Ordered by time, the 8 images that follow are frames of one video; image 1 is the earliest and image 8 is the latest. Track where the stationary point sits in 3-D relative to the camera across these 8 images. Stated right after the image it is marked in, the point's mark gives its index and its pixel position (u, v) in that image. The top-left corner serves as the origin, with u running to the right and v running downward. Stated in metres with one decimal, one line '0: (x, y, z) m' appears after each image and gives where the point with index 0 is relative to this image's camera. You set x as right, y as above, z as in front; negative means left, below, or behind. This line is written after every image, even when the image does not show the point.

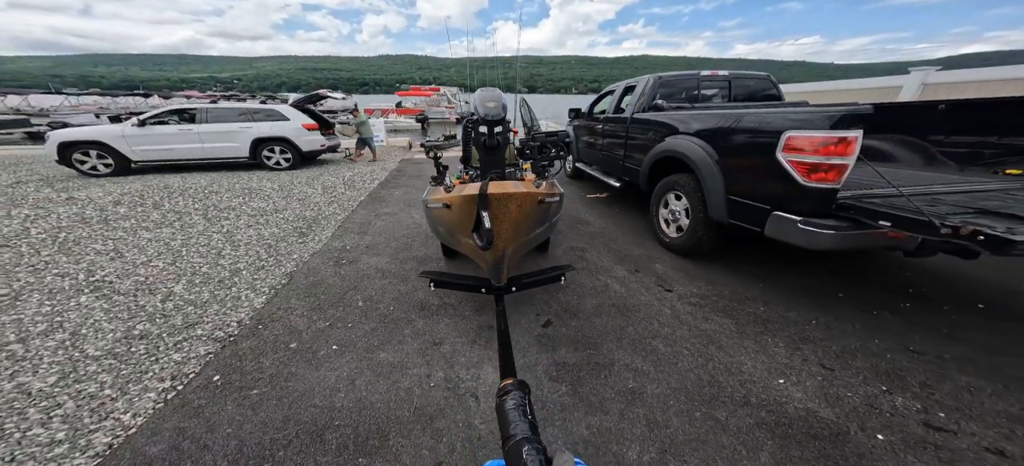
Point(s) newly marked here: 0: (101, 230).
0: (-4.8, 0.0, +3.7) m
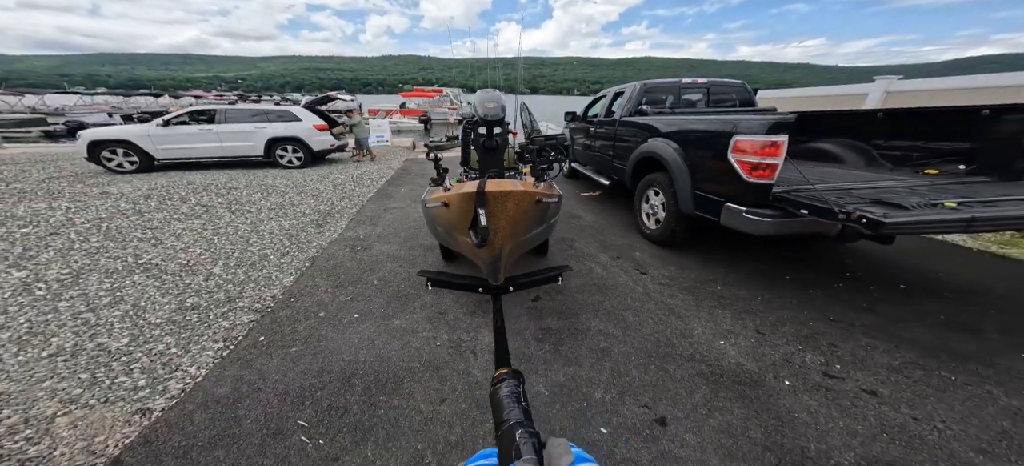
0: (-4.8, +0.2, +4.1) m
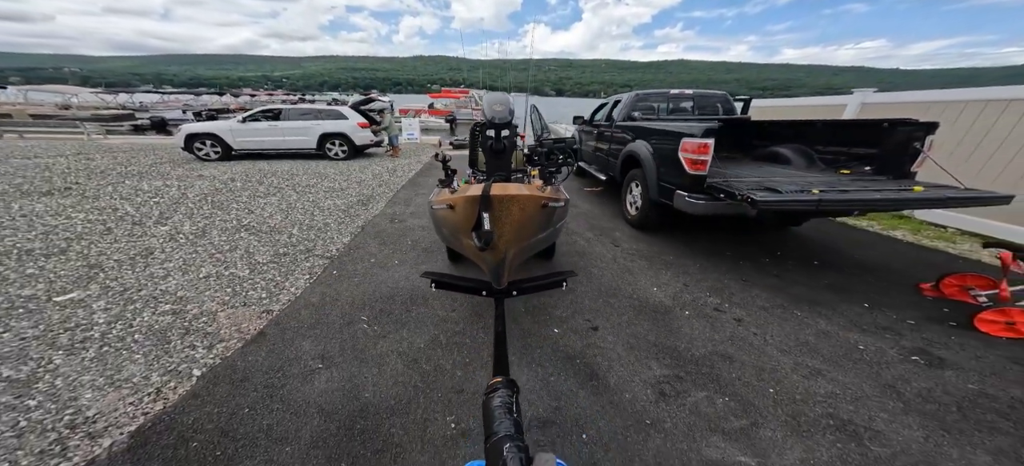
0: (-4.7, +0.6, +5.4) m
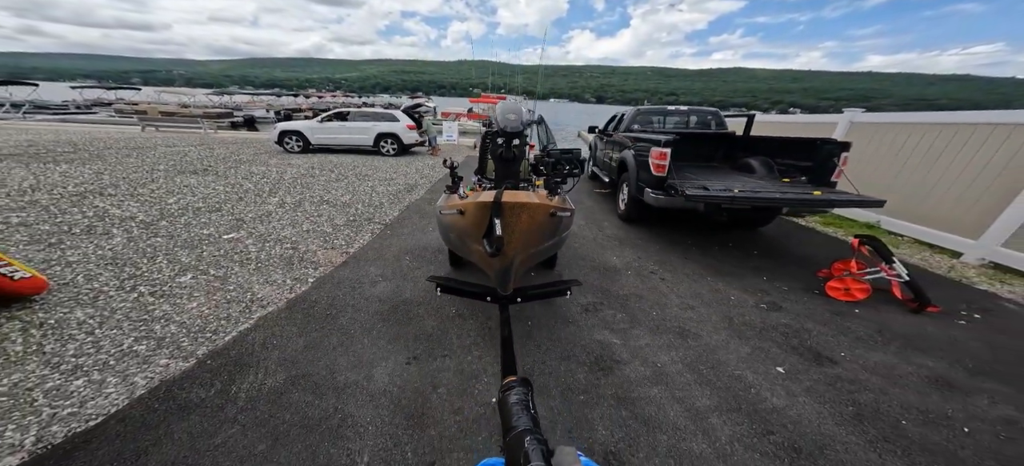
0: (-4.3, +1.1, +7.0) m
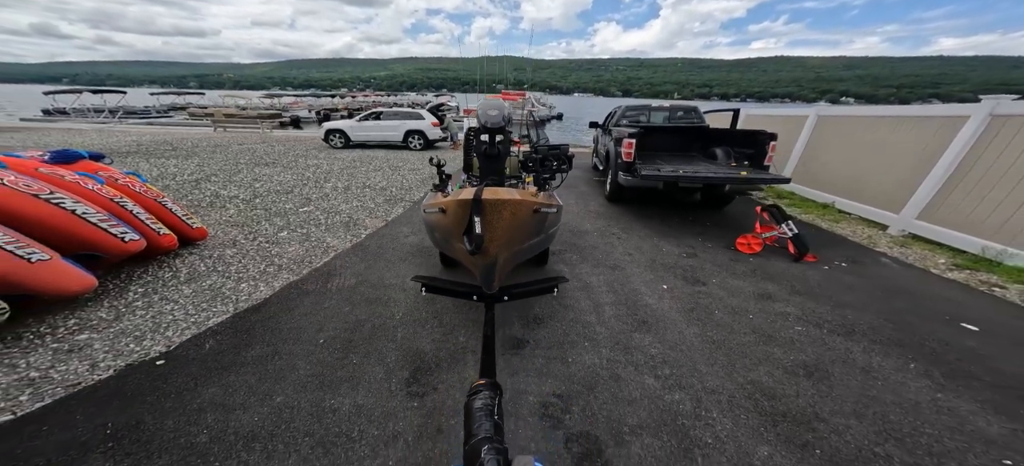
0: (-4.1, +1.7, +8.6) m
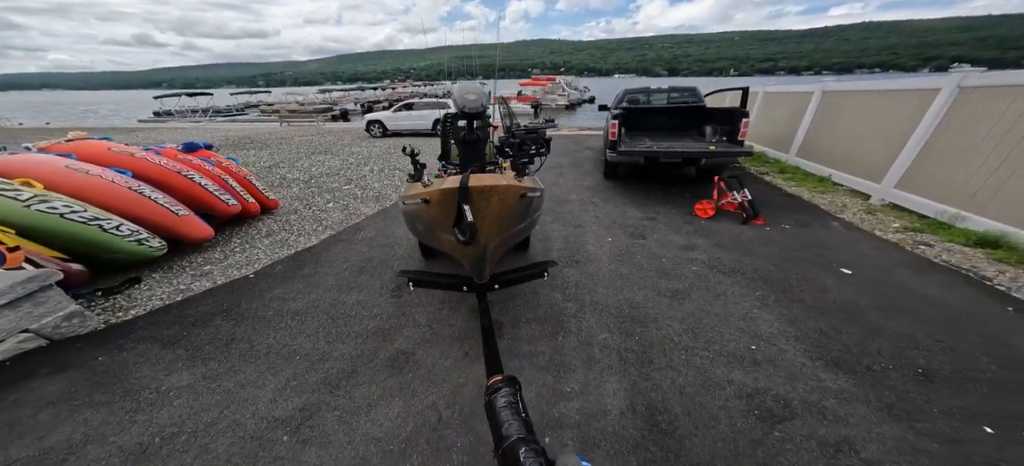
0: (-3.7, +2.4, +9.8) m
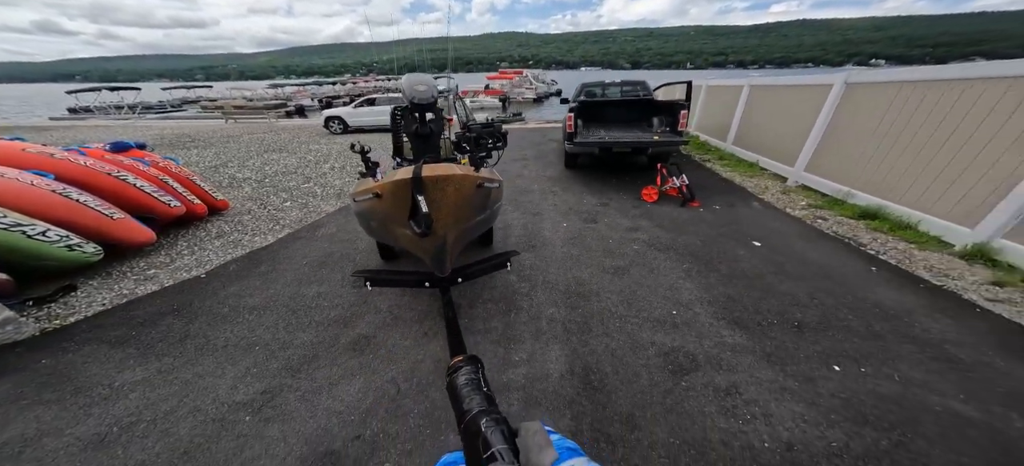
0: (-4.8, +2.5, +9.6) m
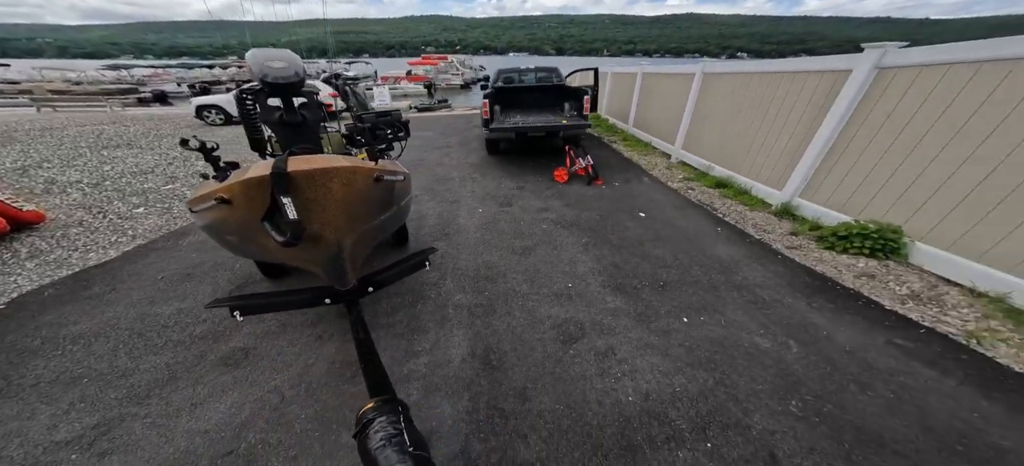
0: (-7.0, +2.3, +8.4) m
